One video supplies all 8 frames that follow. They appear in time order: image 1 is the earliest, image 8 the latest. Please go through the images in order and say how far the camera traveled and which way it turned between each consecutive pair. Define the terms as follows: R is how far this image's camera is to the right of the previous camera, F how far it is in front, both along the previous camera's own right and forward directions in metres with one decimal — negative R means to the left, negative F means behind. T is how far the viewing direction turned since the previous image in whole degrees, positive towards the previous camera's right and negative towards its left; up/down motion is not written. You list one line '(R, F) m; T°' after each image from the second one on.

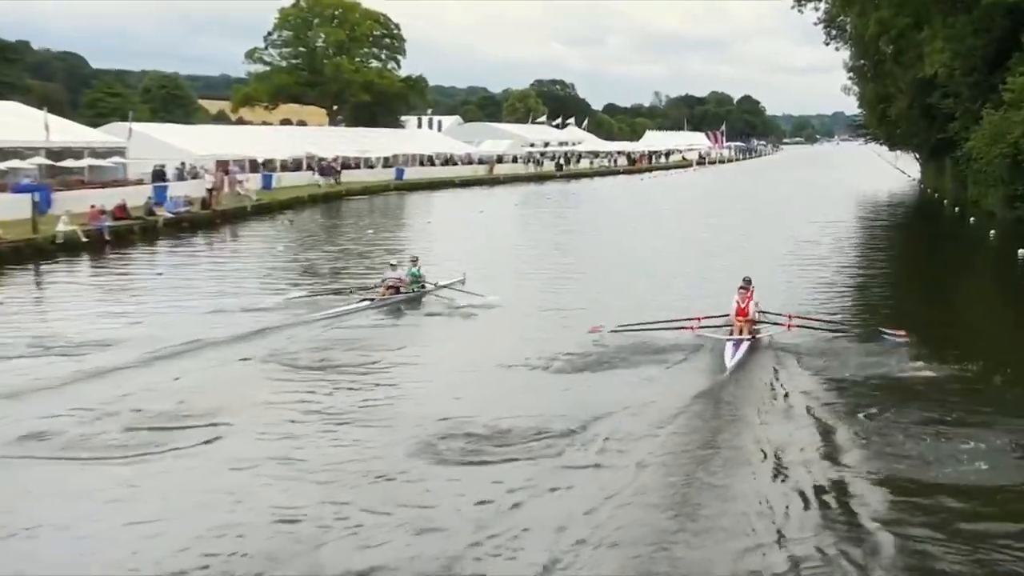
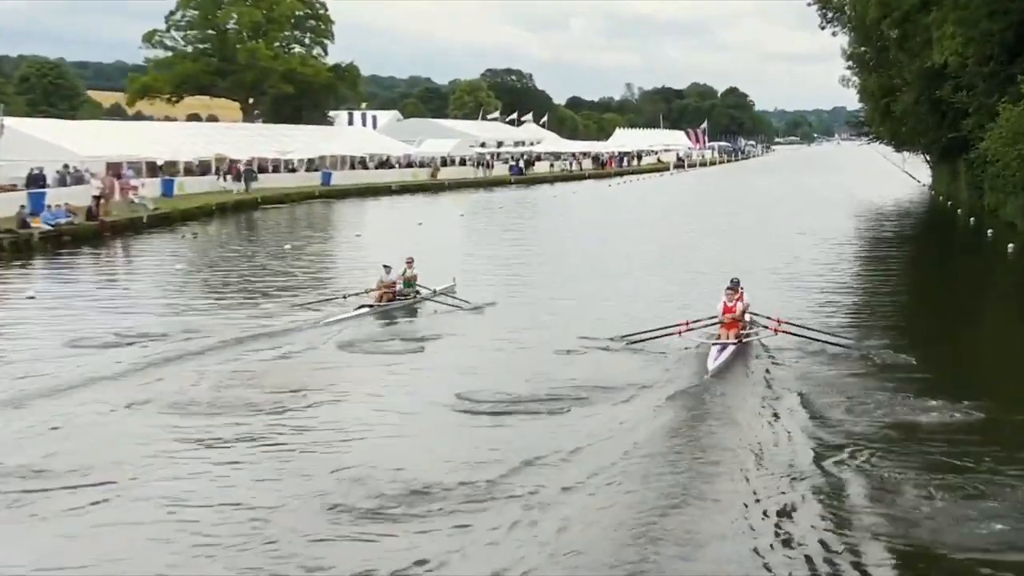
(+1.0, +5.1) m; +1°
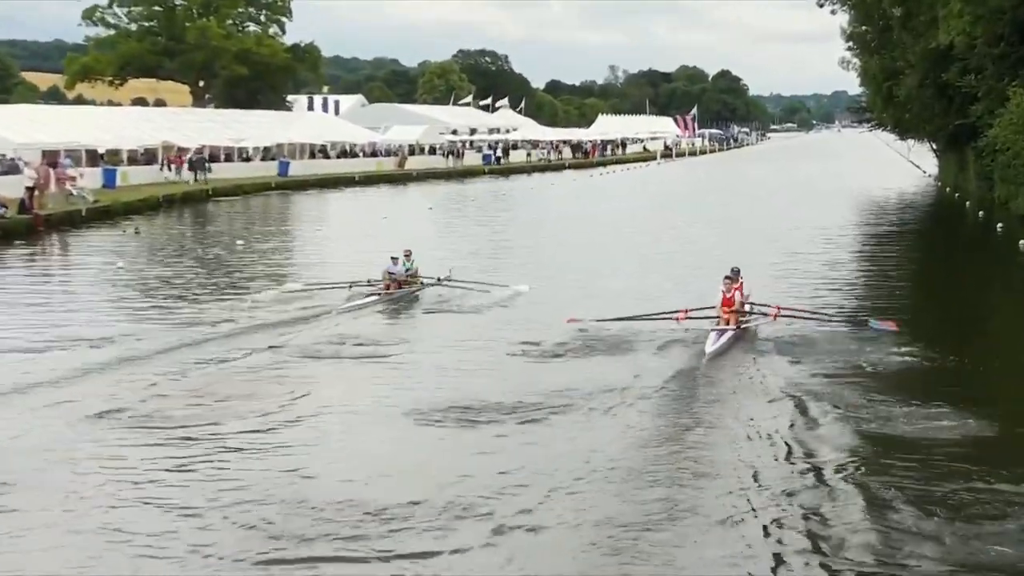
(+0.5, +2.3) m; 0°
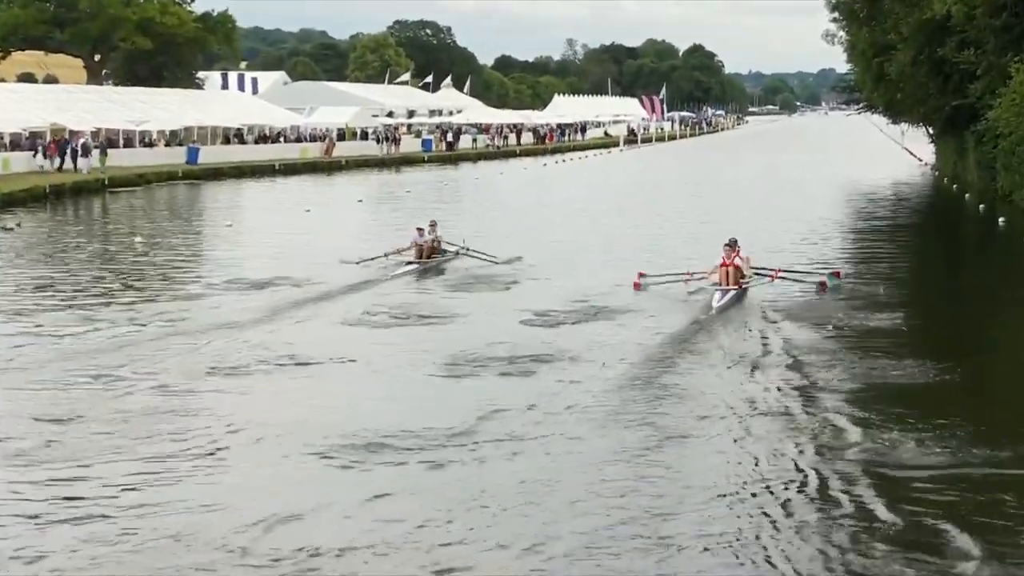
(+0.7, +3.3) m; +1°
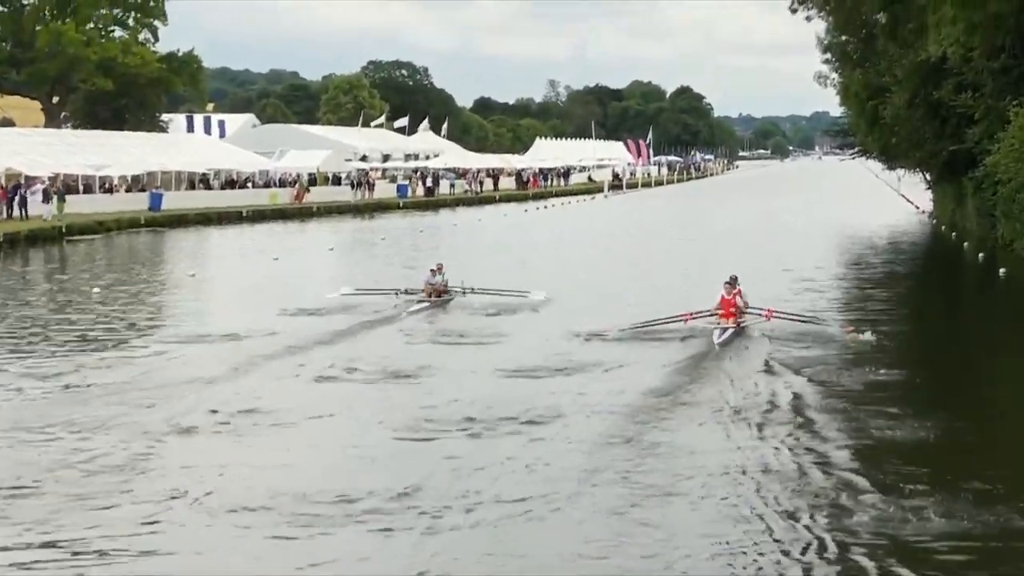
(+0.2, +1.2) m; 0°
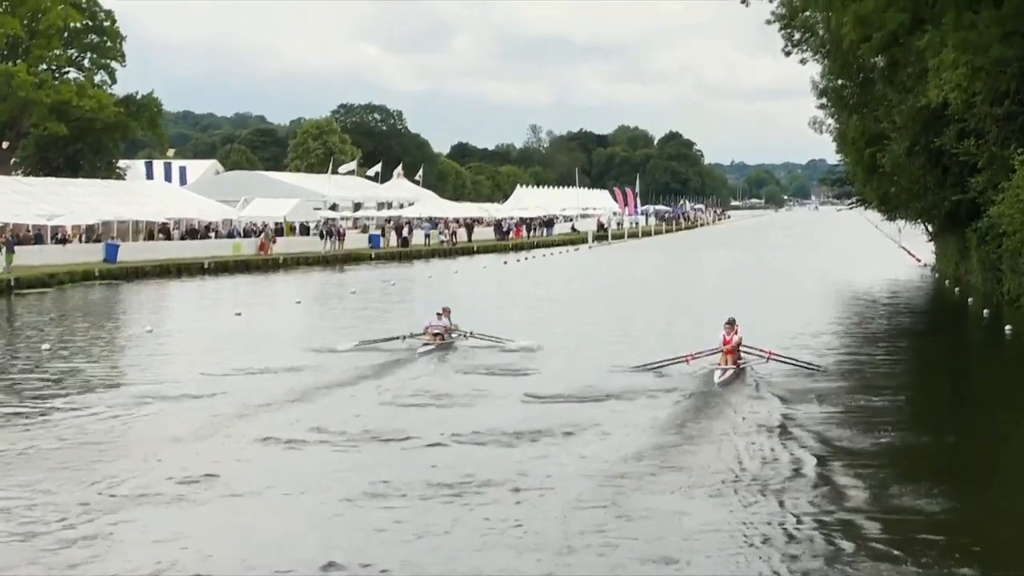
(+0.3, +1.4) m; 0°
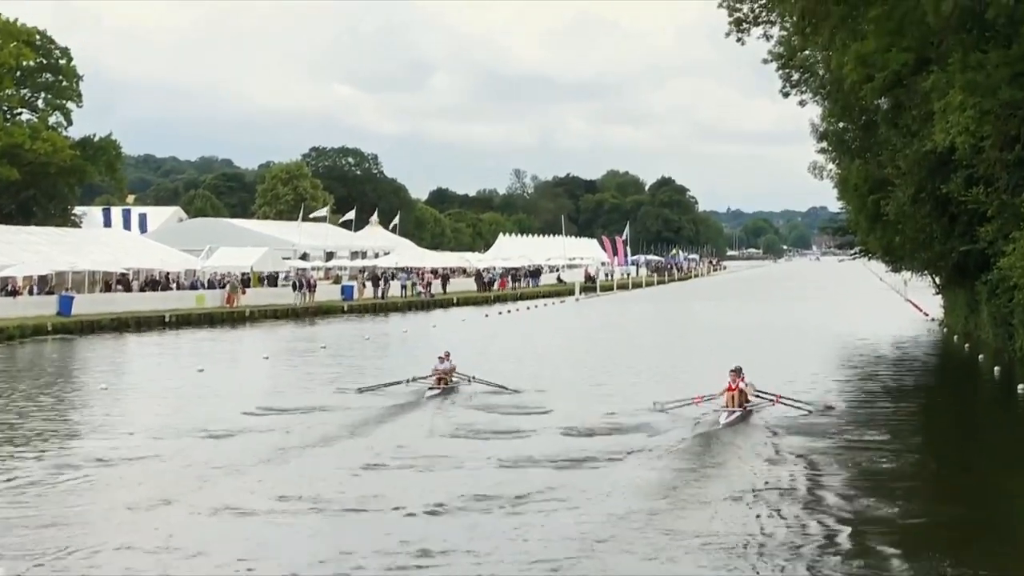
(+0.3, +1.4) m; 0°
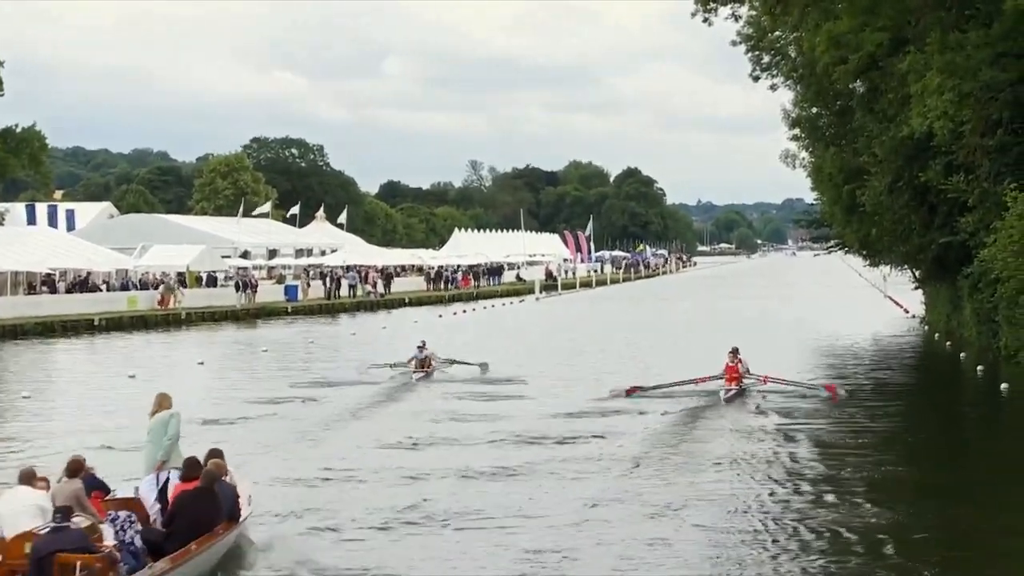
(+0.4, +1.3) m; +1°
